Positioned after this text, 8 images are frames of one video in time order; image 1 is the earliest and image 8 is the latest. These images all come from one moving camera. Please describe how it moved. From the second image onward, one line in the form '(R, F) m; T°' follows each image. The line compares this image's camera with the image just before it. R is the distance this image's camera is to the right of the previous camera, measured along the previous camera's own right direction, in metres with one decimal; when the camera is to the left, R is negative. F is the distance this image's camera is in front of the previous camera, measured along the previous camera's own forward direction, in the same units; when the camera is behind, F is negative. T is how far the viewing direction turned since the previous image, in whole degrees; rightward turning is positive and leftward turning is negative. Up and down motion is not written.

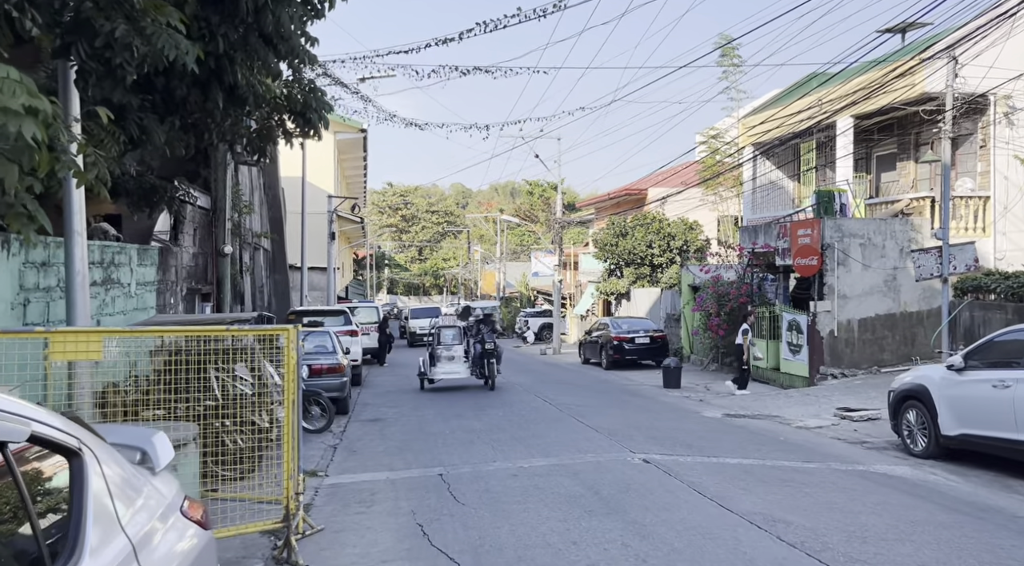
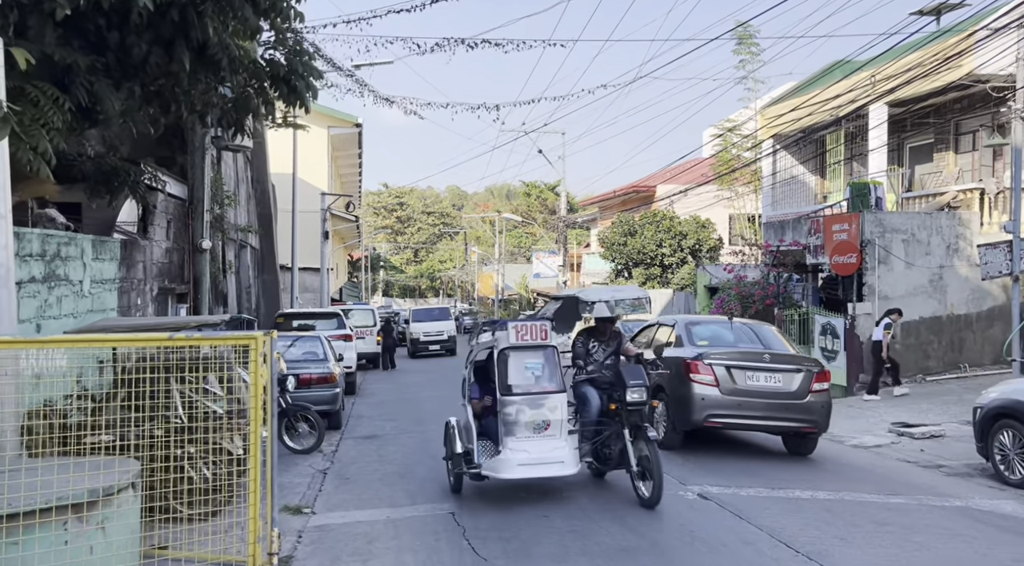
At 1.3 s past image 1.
(-0.3, +1.7) m; 0°
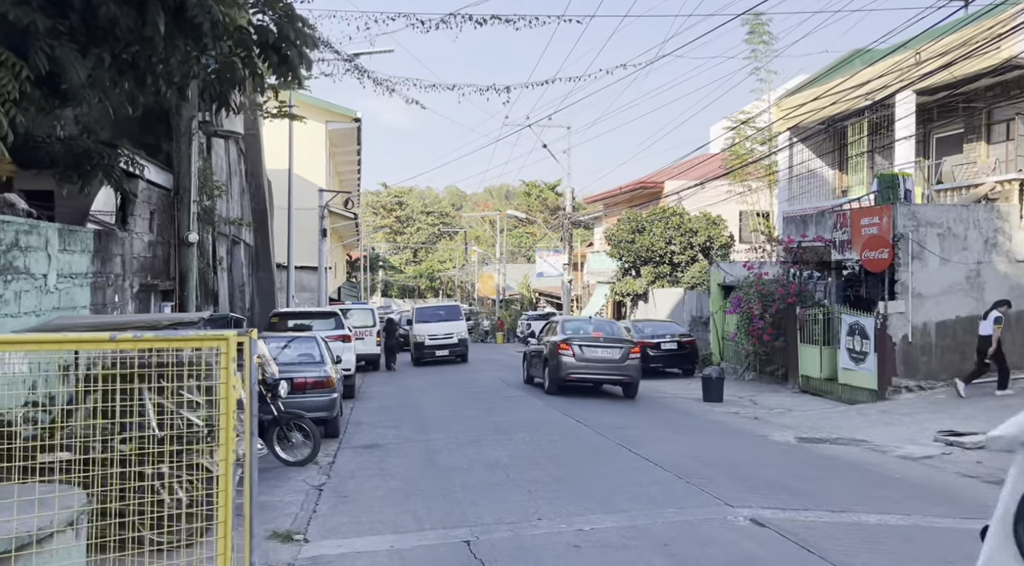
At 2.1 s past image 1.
(-0.2, +1.0) m; 0°
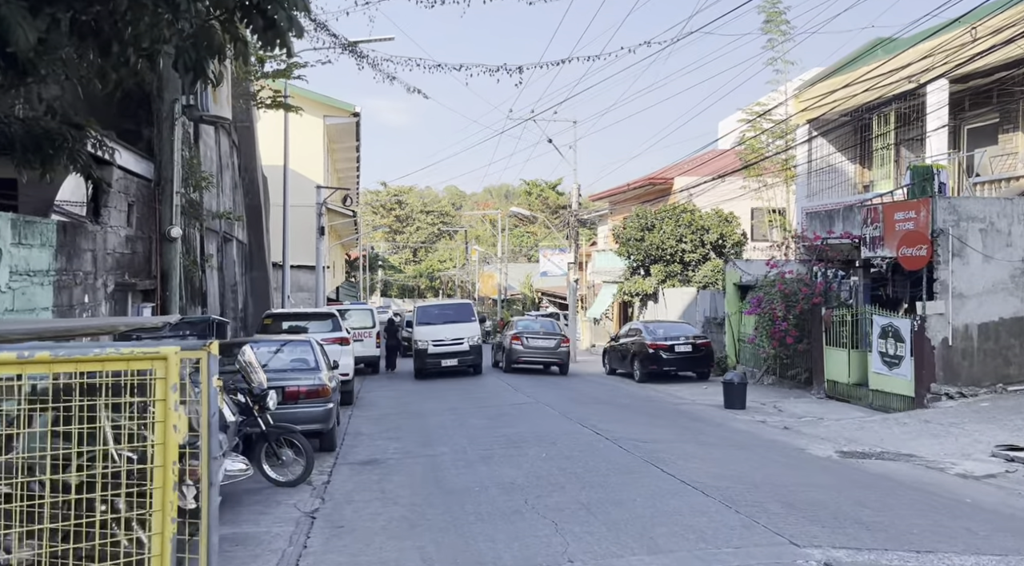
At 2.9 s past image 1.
(-0.2, +1.1) m; 0°
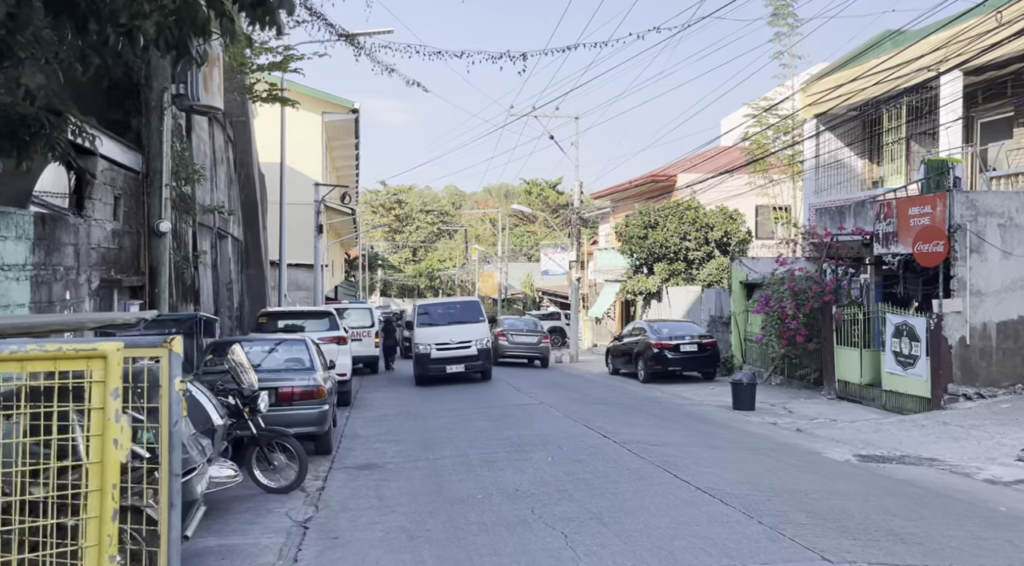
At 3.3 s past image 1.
(-0.1, +0.5) m; 0°
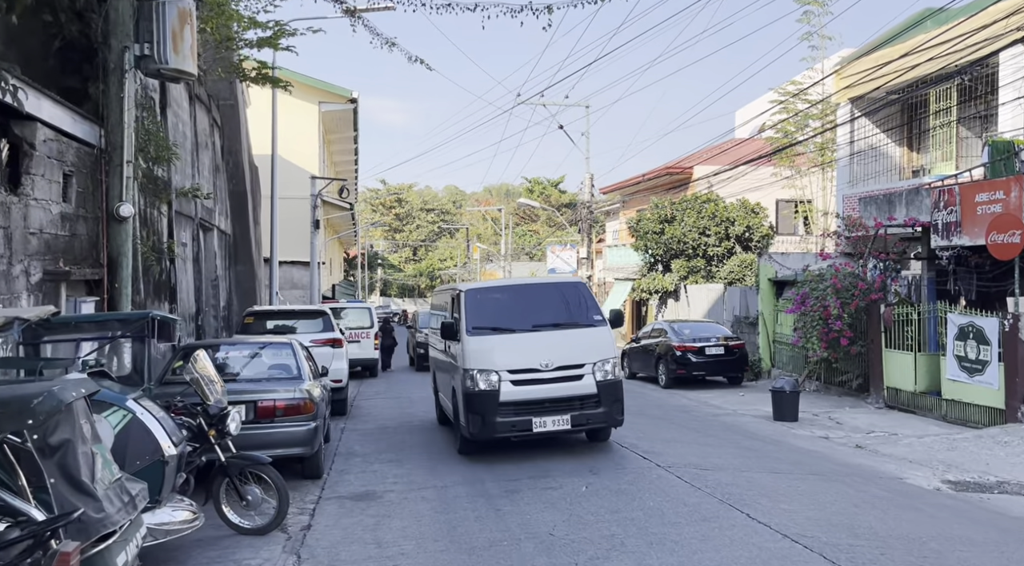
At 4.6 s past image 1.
(-0.3, +1.7) m; 0°
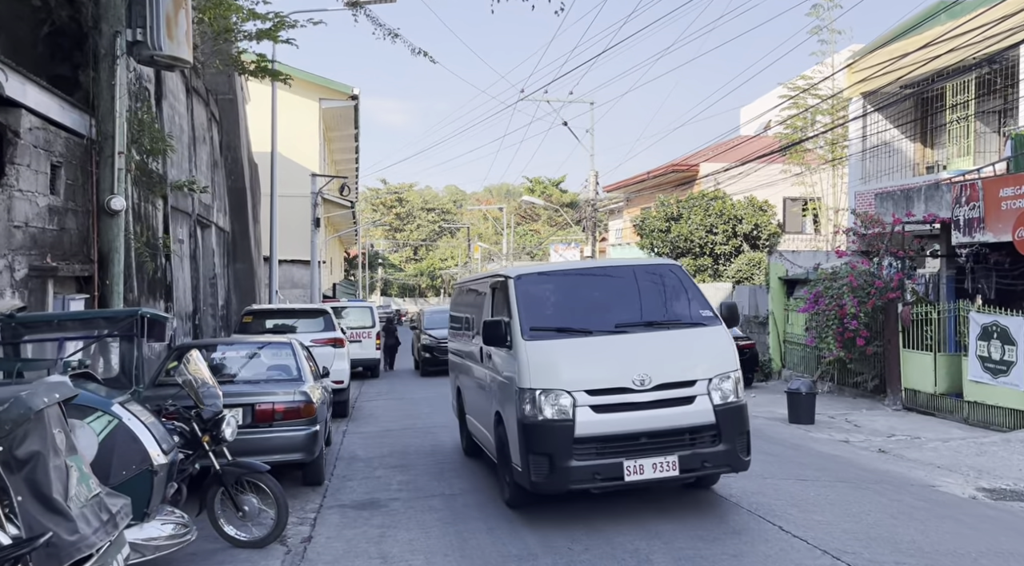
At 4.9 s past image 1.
(-0.1, +0.5) m; 0°
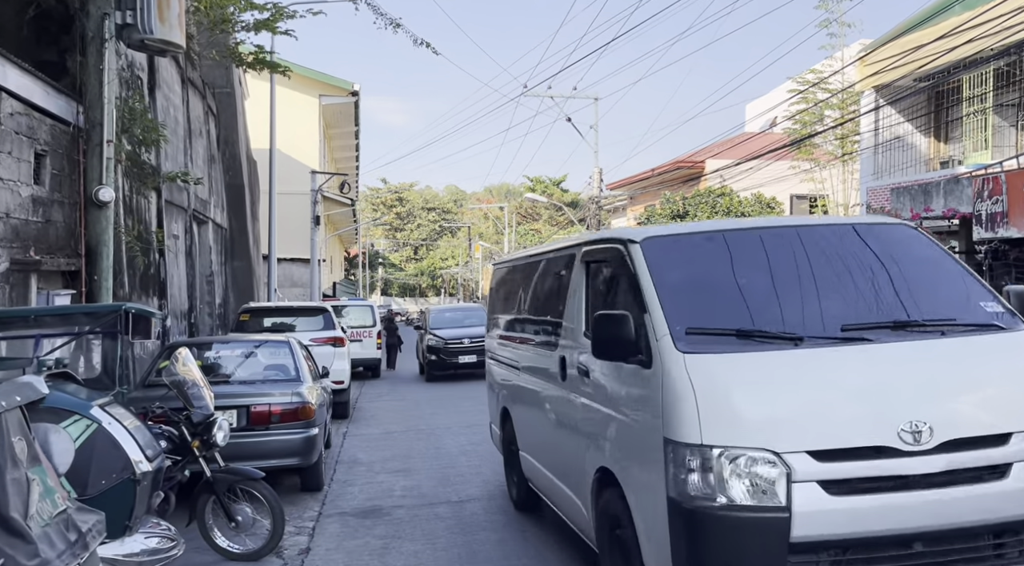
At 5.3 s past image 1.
(-0.1, +0.5) m; 0°
